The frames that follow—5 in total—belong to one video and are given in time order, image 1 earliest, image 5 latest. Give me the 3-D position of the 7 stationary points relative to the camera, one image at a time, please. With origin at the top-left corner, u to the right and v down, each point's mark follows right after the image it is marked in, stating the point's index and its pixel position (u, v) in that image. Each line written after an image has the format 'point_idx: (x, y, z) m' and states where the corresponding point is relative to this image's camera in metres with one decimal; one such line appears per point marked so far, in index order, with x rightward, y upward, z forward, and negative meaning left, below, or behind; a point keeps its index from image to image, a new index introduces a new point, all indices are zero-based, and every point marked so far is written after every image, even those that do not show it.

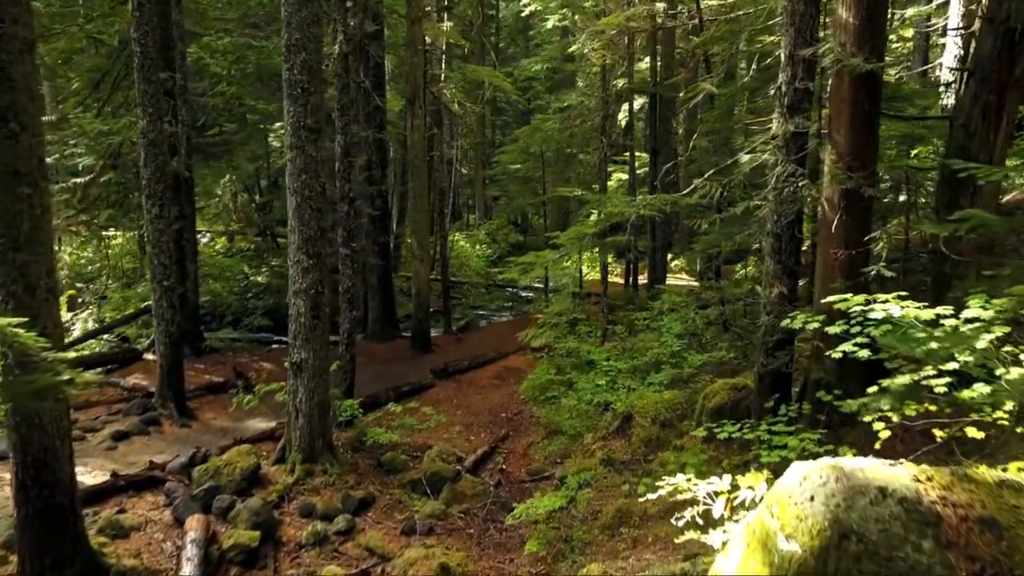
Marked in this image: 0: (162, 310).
0: (-5.8, -0.4, +10.4) m
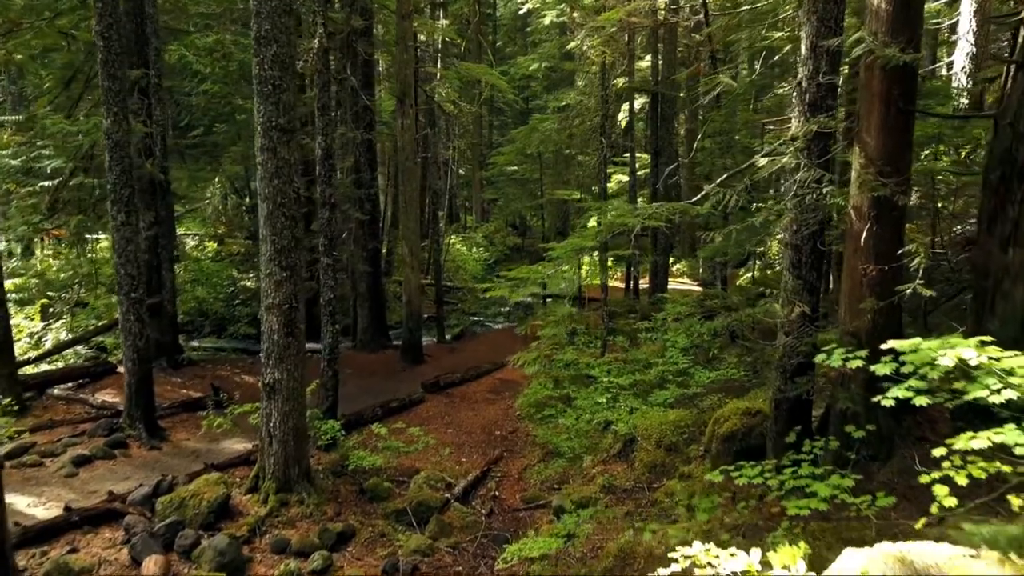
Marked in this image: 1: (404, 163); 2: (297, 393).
0: (-5.9, -0.6, +9.7) m
1: (-2.5, +2.9, +14.8) m
2: (-2.8, -1.4, +8.2) m
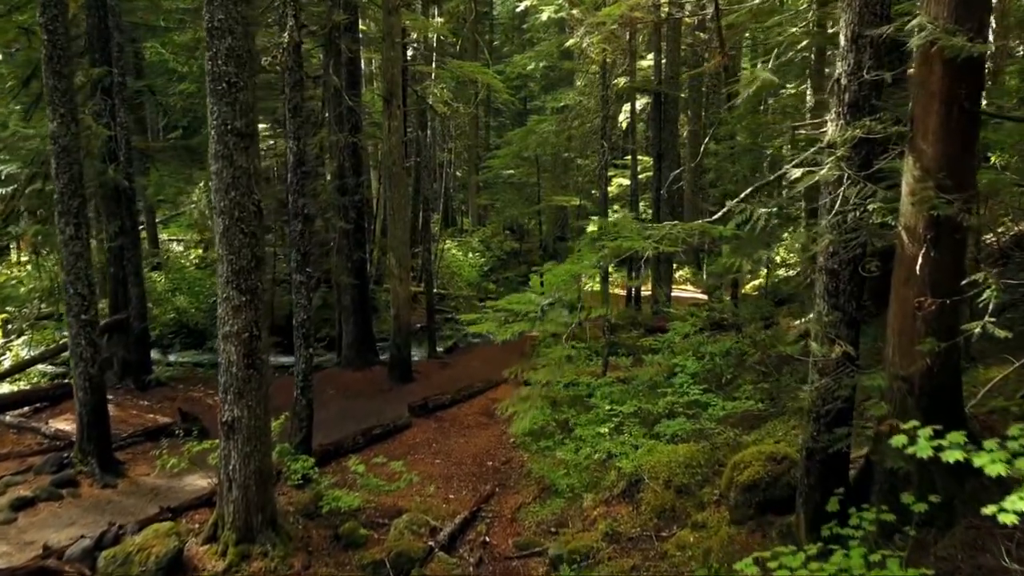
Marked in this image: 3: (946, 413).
0: (-6.0, -0.8, +8.8) m
1: (-2.7, +2.6, +13.9) m
2: (-2.9, -1.6, +7.2) m
3: (+3.3, -1.0, +4.9) m
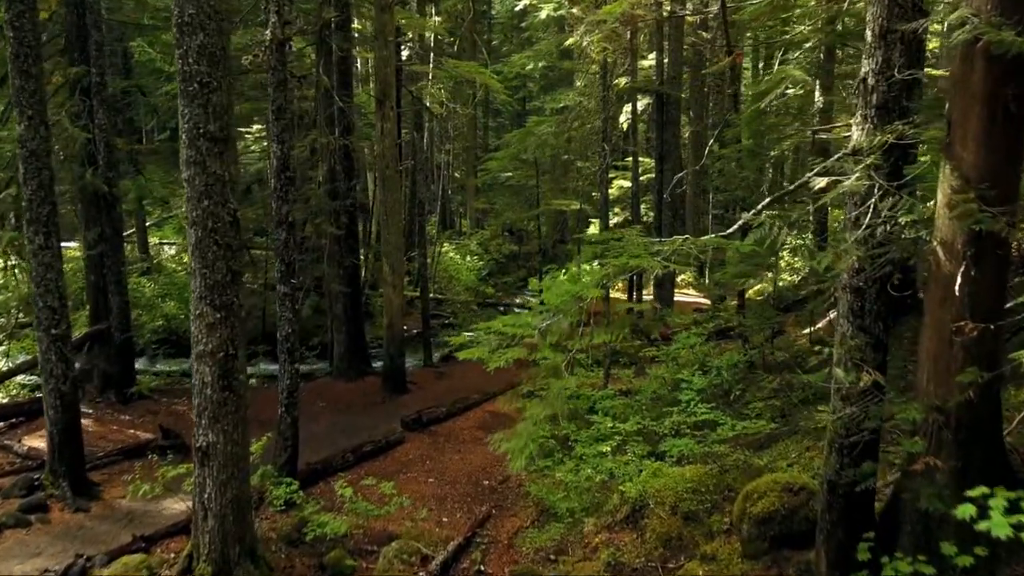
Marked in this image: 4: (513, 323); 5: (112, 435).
0: (-6.0, -1.0, +8.3) m
1: (-2.7, +2.5, +13.4) m
2: (-2.9, -1.8, +6.7) m
3: (+3.3, -1.1, +4.4) m
4: (0.0, -0.4, +6.9) m
5: (-6.6, -2.4, +10.5) m
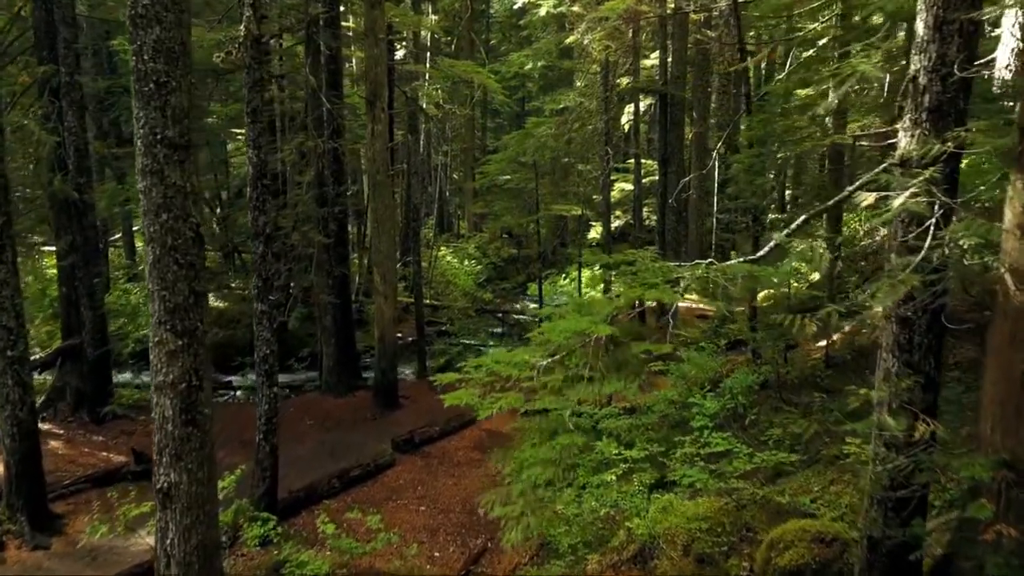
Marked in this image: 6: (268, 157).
0: (-6.1, -1.2, +7.6) m
1: (-2.7, +2.3, +12.7) m
2: (-2.9, -2.0, +6.1) m
3: (+3.3, -1.3, +3.7) m
4: (0.0, -0.6, +6.2) m
5: (-6.6, -2.6, +9.8) m
6: (-3.1, +1.6, +8.0) m
